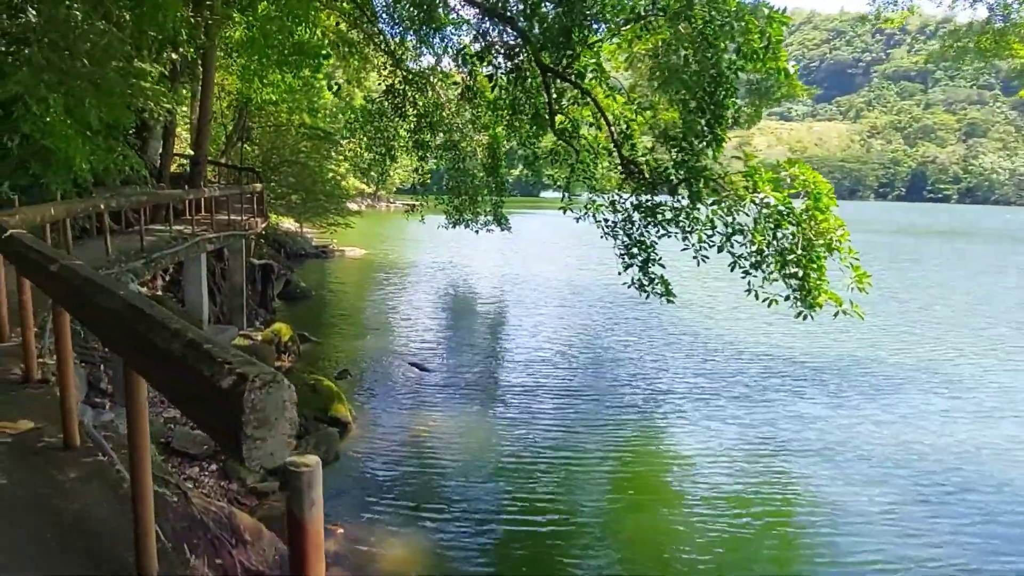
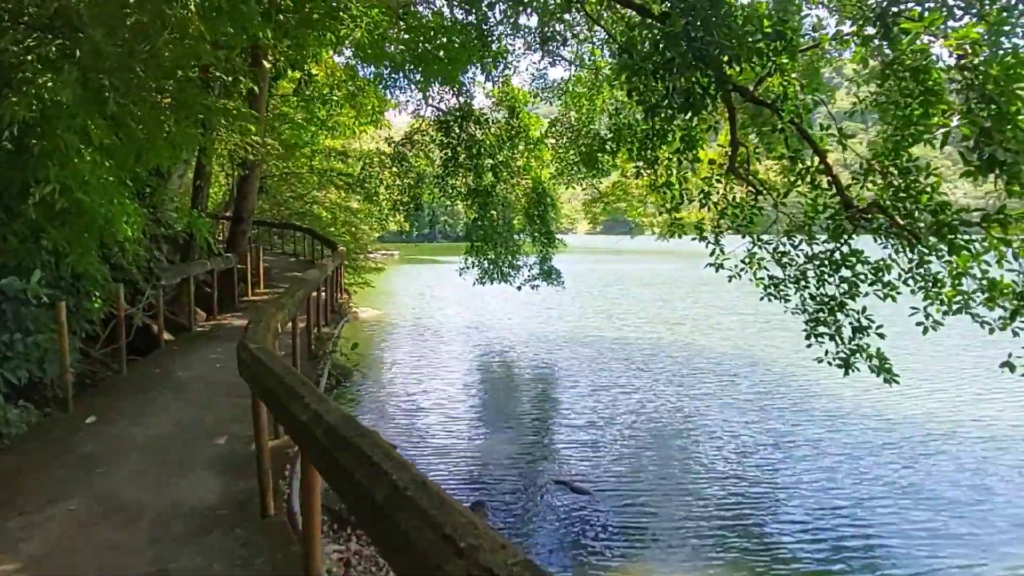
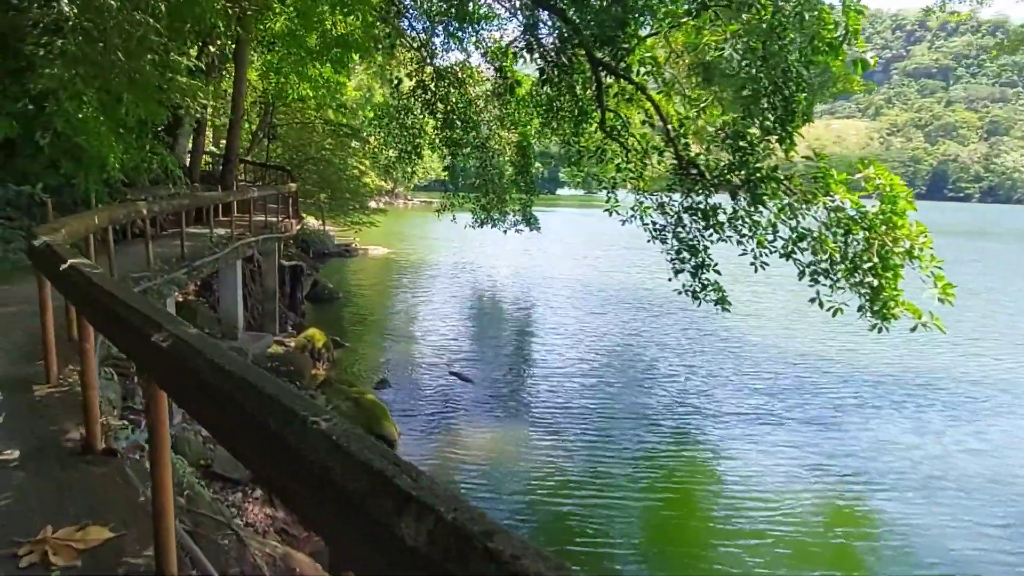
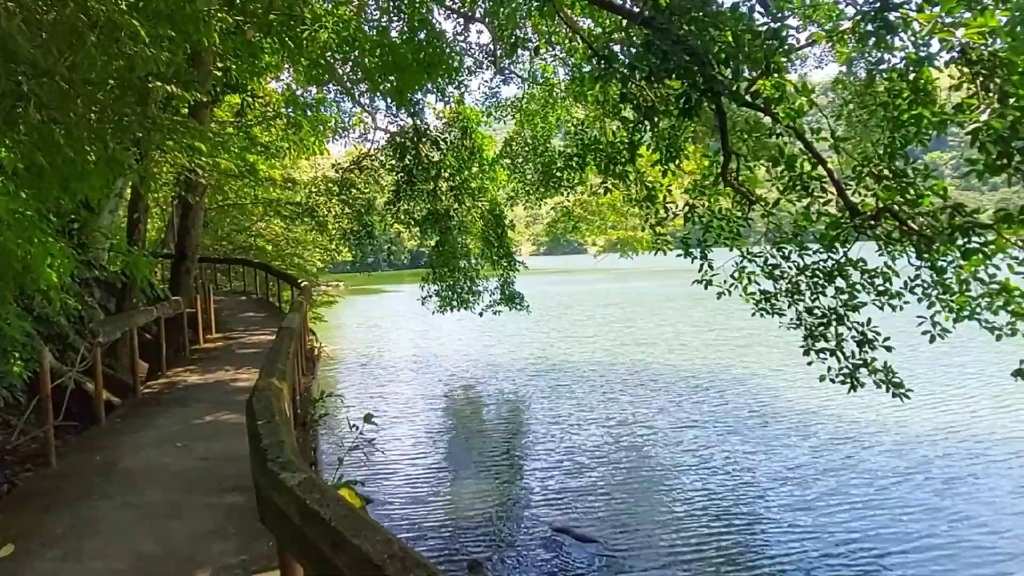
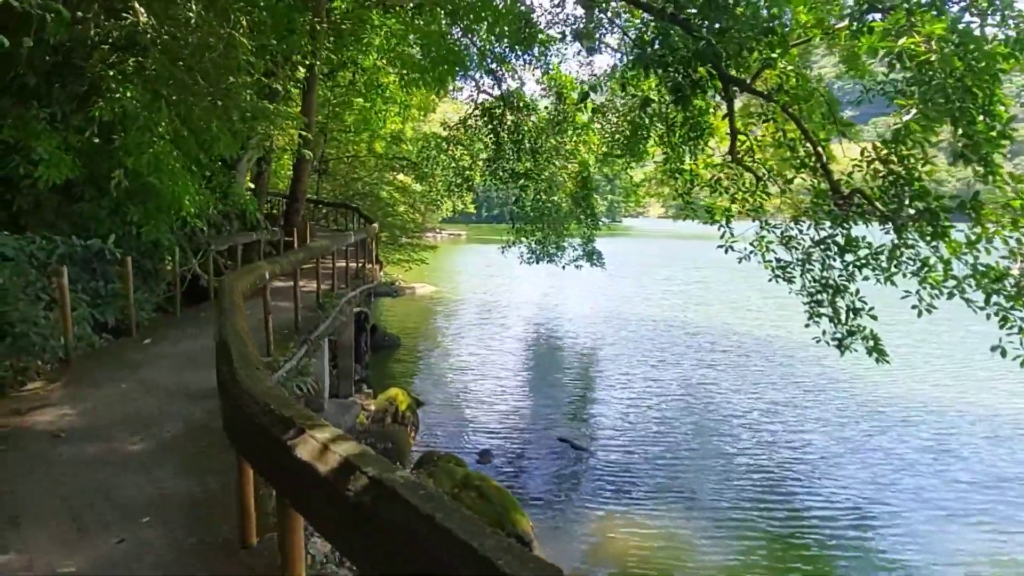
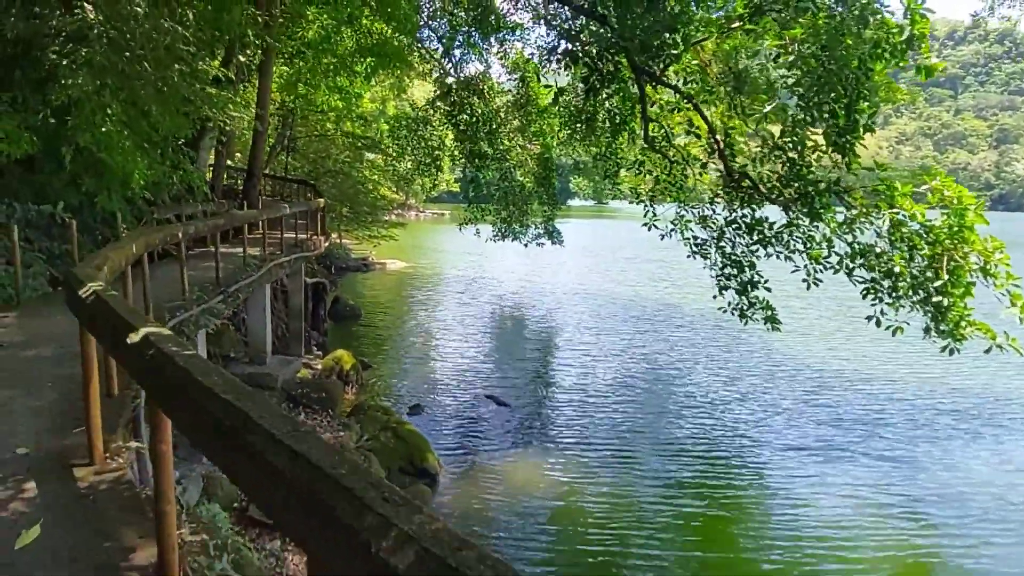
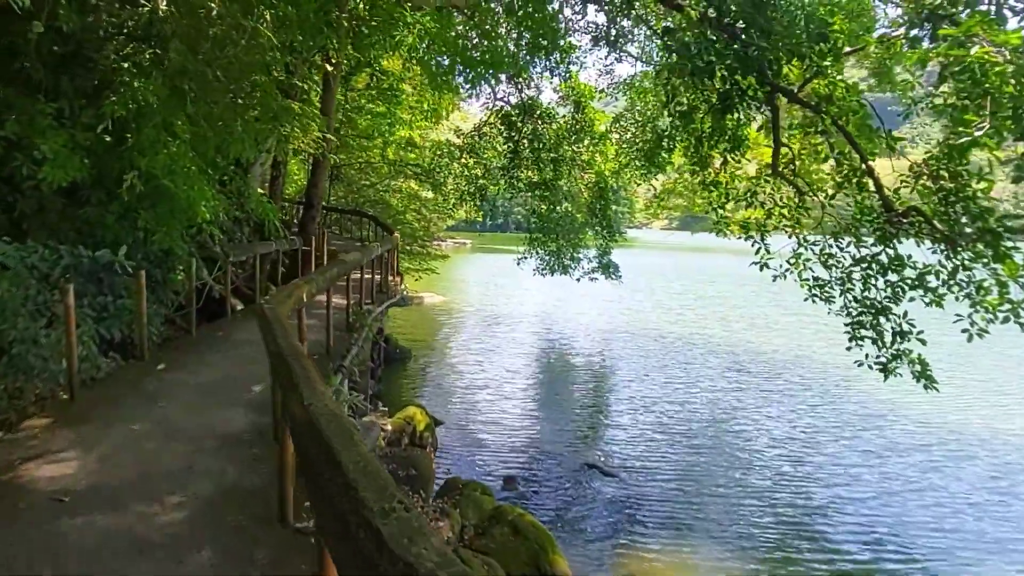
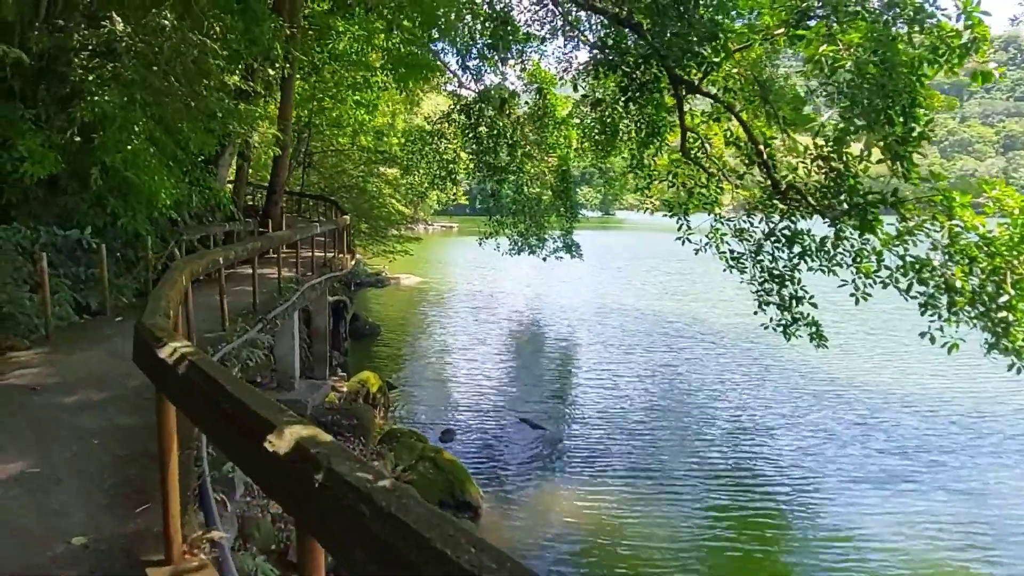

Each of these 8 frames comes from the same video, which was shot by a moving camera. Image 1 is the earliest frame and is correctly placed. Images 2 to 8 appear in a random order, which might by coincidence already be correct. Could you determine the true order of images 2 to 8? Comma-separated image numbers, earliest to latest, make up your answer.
3, 6, 8, 5, 7, 2, 4
